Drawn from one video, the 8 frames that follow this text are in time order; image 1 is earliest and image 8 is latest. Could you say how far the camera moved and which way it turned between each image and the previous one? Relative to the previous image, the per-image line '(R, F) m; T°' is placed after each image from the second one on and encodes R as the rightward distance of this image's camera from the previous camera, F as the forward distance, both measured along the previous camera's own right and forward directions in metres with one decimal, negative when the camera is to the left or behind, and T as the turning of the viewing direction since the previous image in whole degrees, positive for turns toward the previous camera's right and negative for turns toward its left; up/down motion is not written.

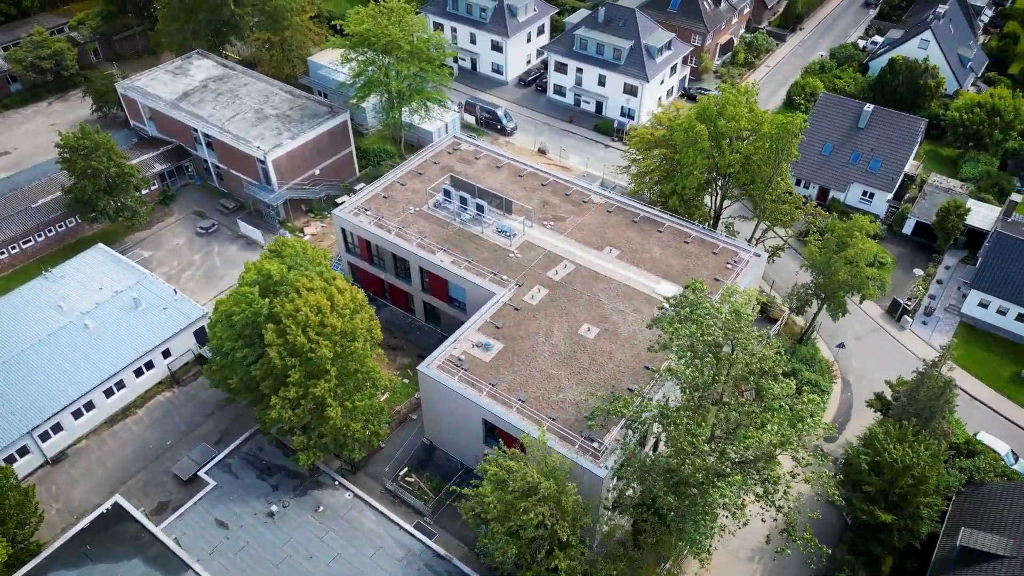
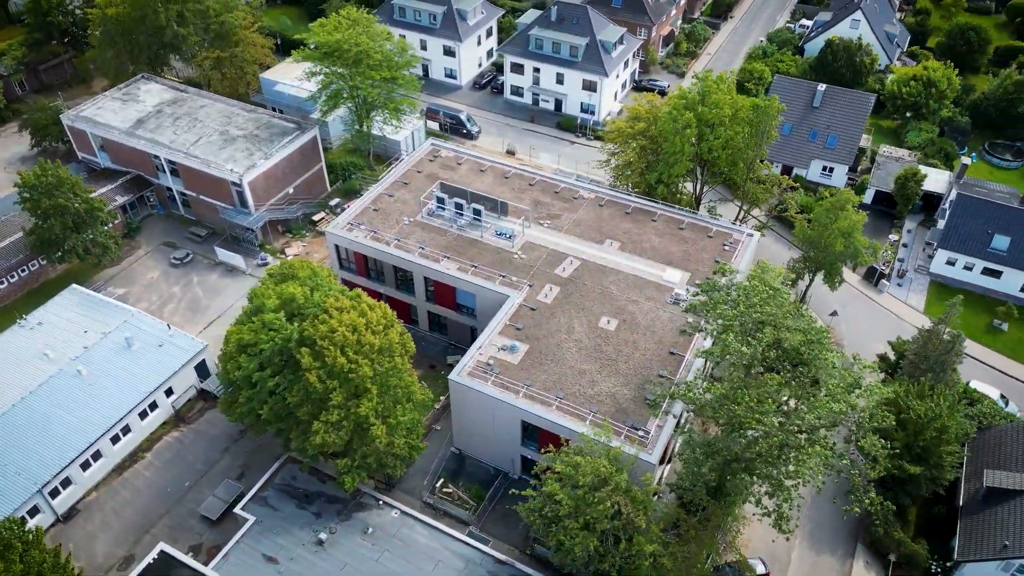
(-5.3, +0.1) m; +6°
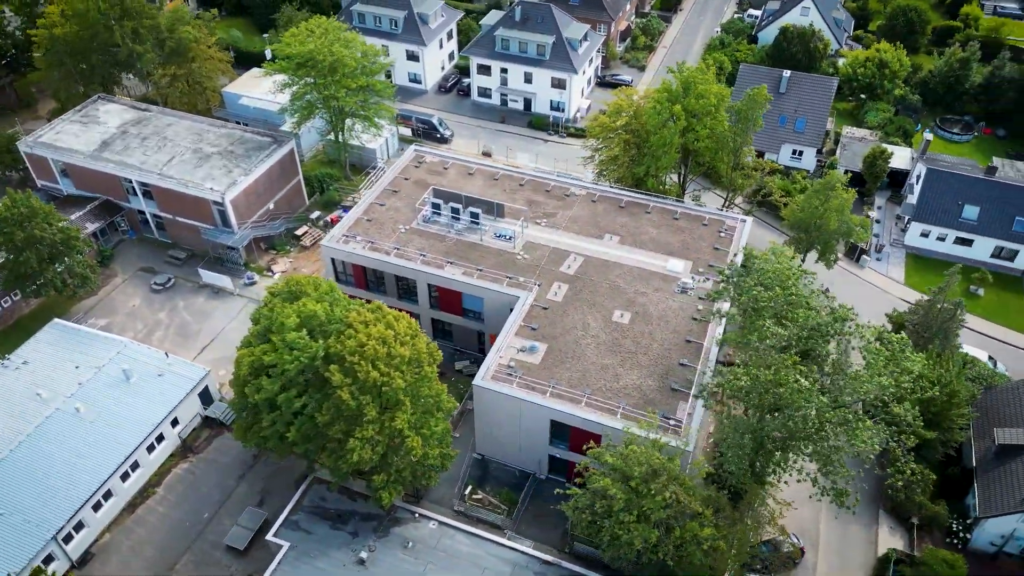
(-4.0, +0.3) m; +5°
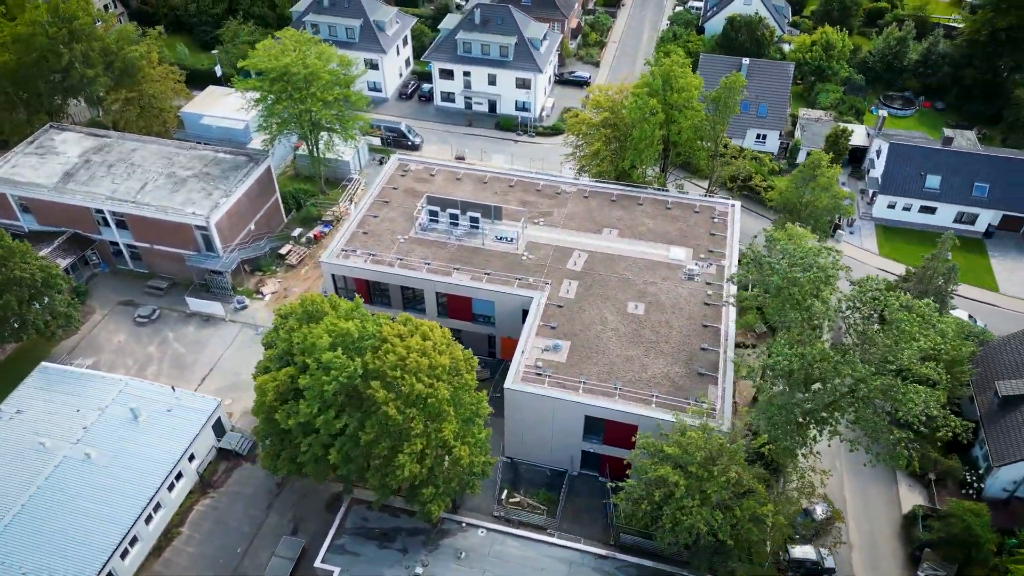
(-4.8, +0.1) m; +5°
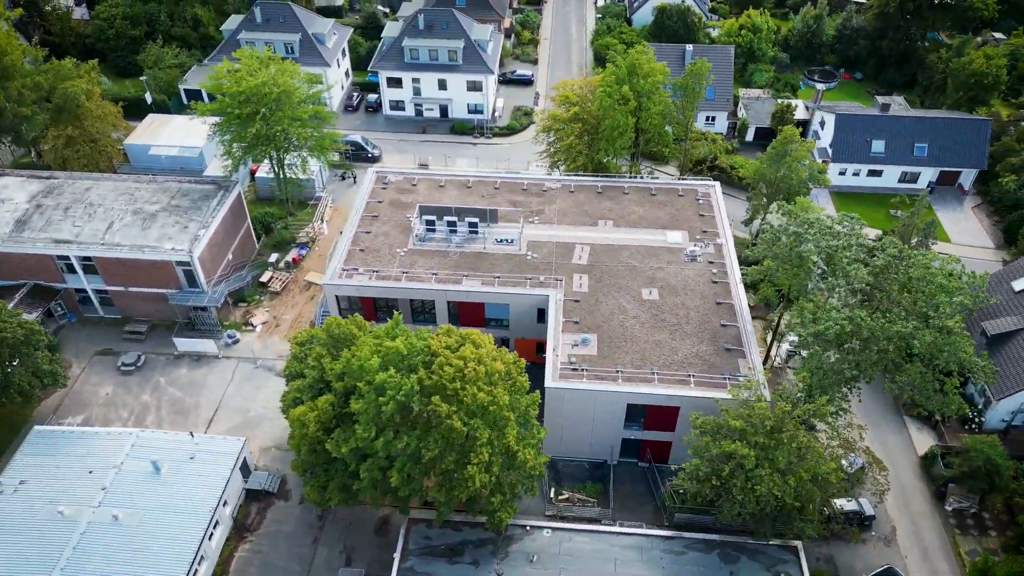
(-6.4, +0.4) m; +7°
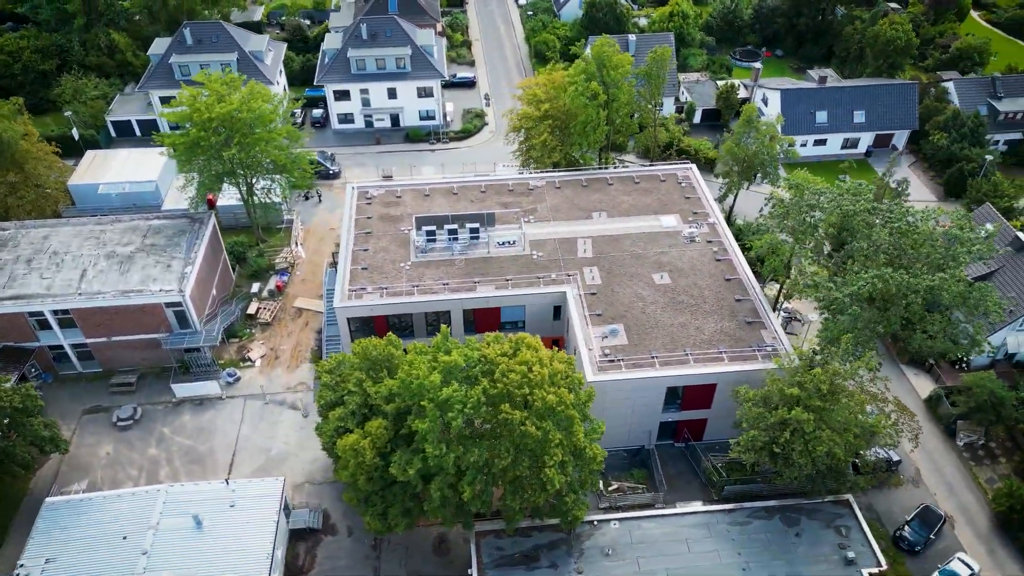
(-6.7, +0.5) m; +8°
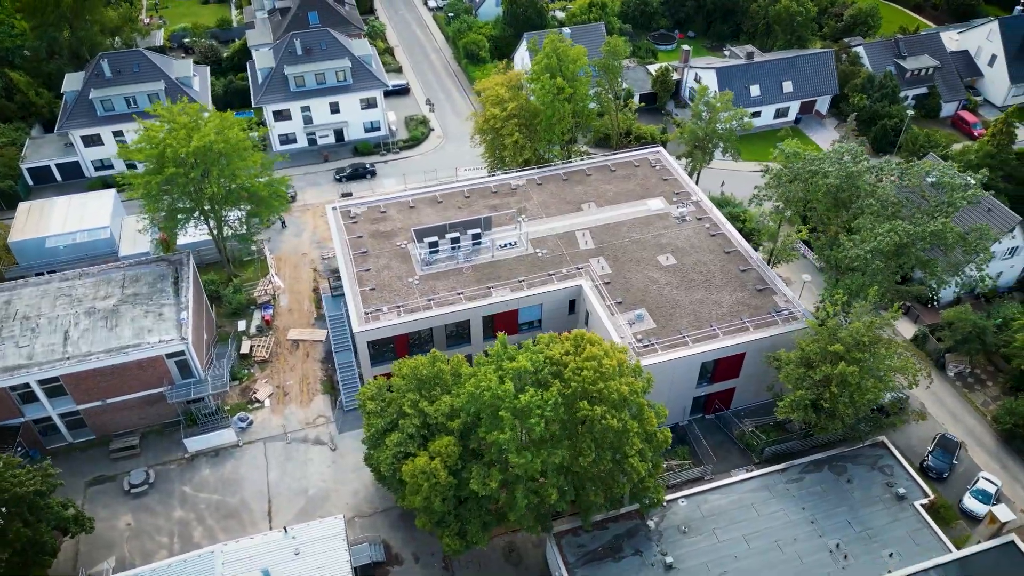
(-7.5, +0.7) m; +9°
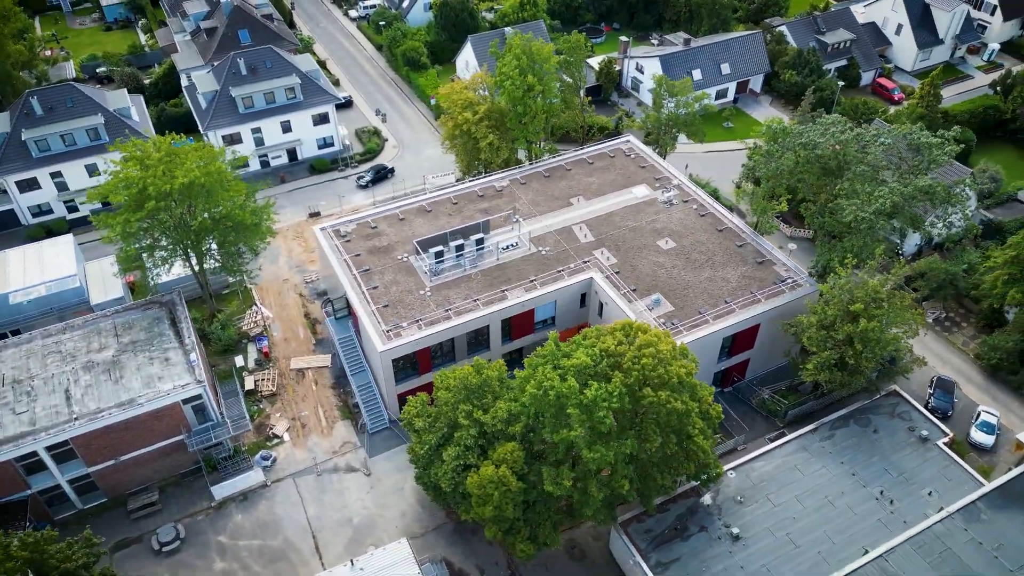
(-6.5, +0.5) m; +7°
